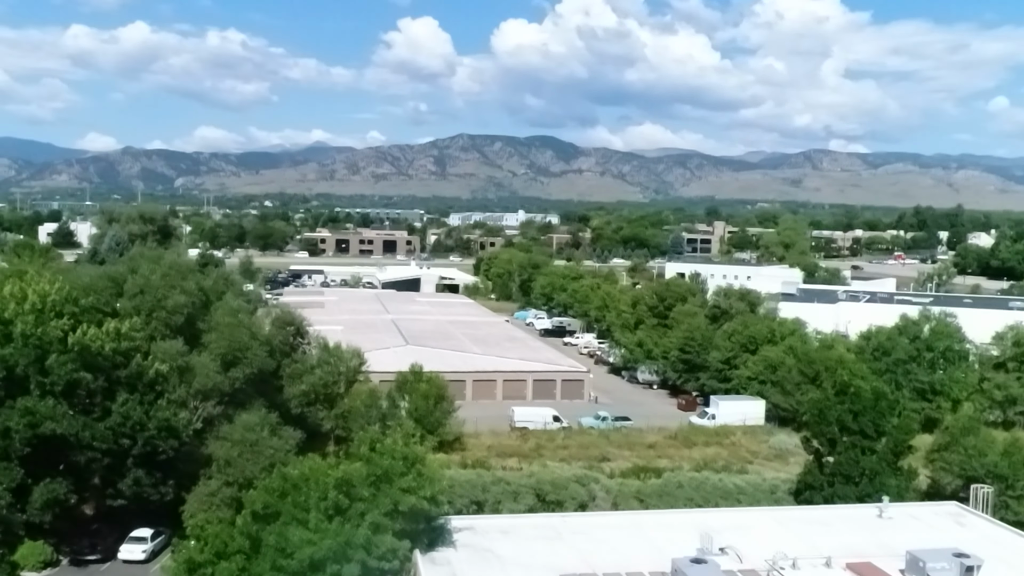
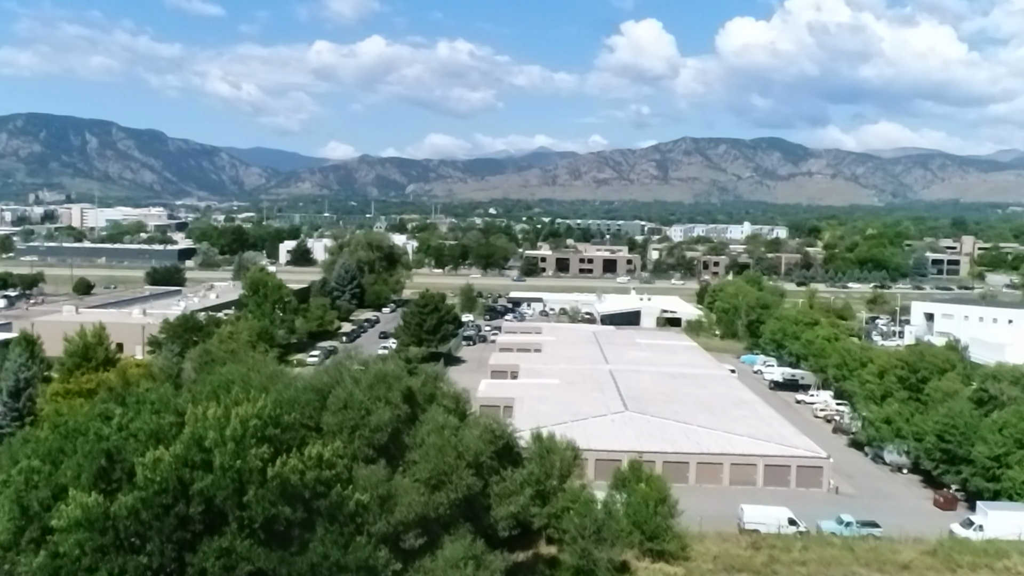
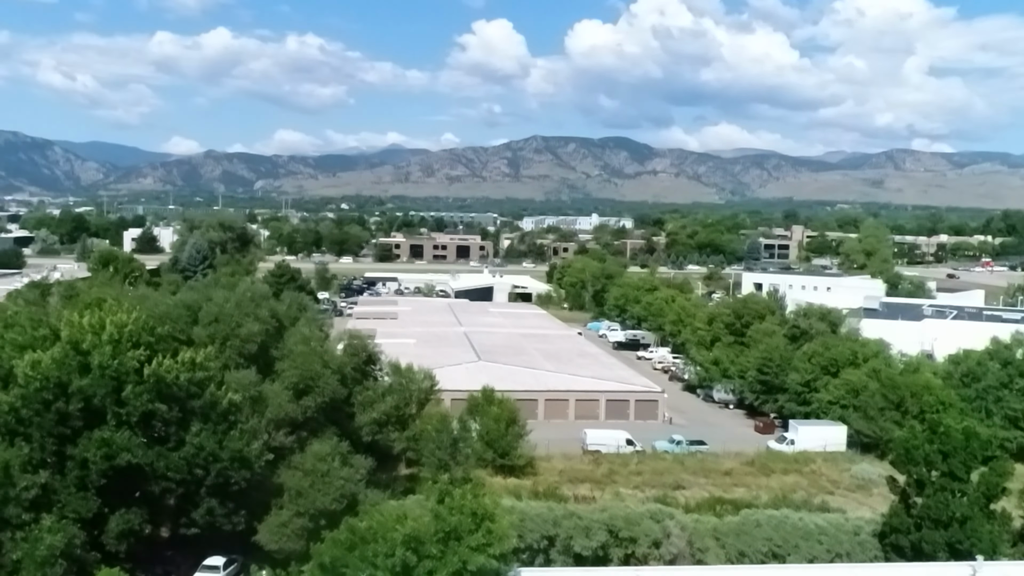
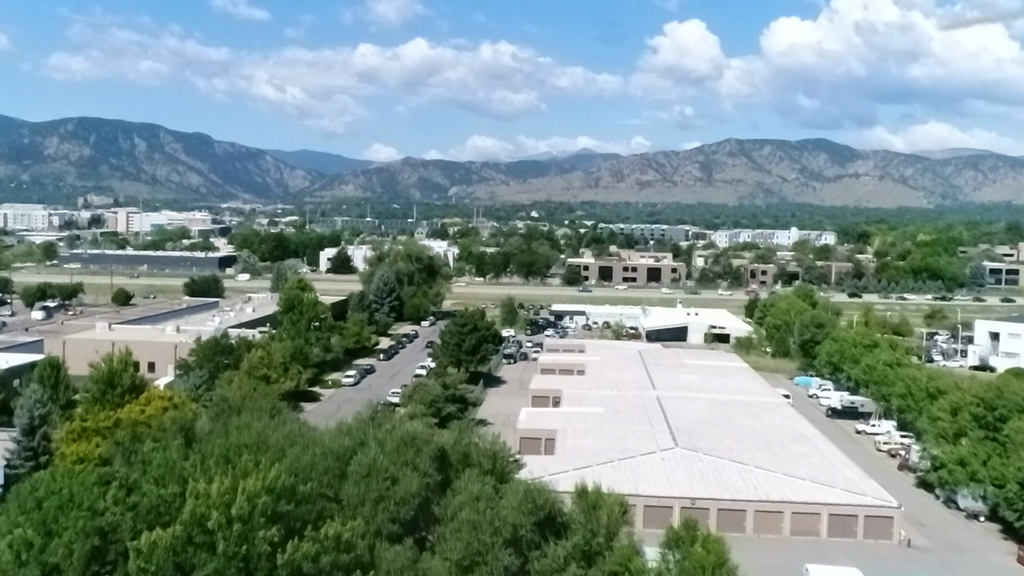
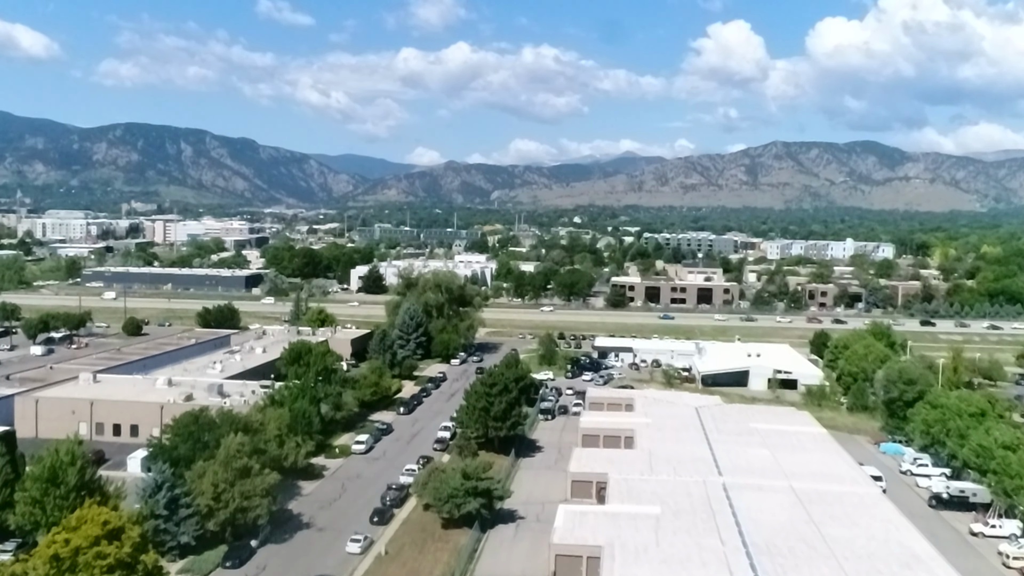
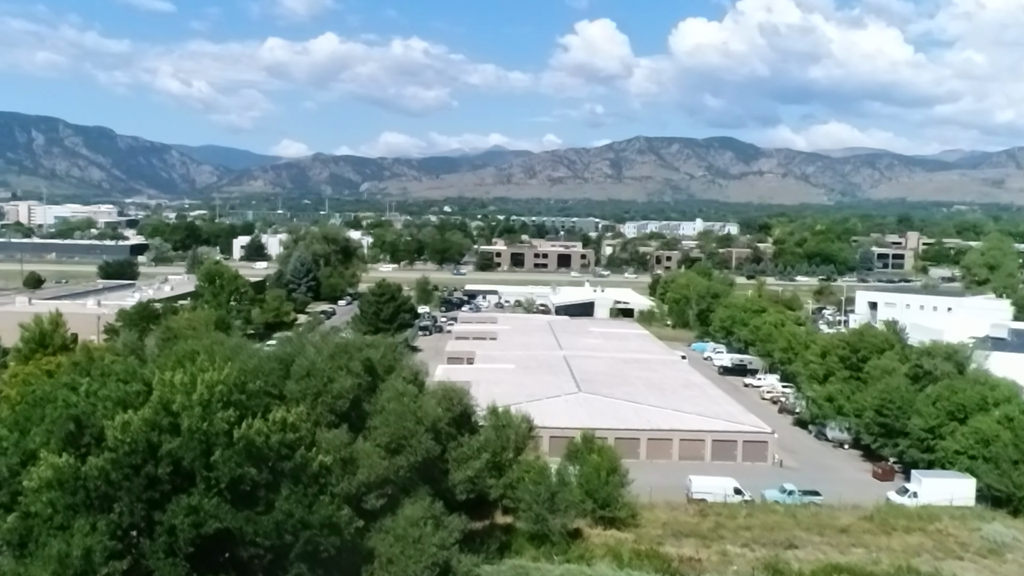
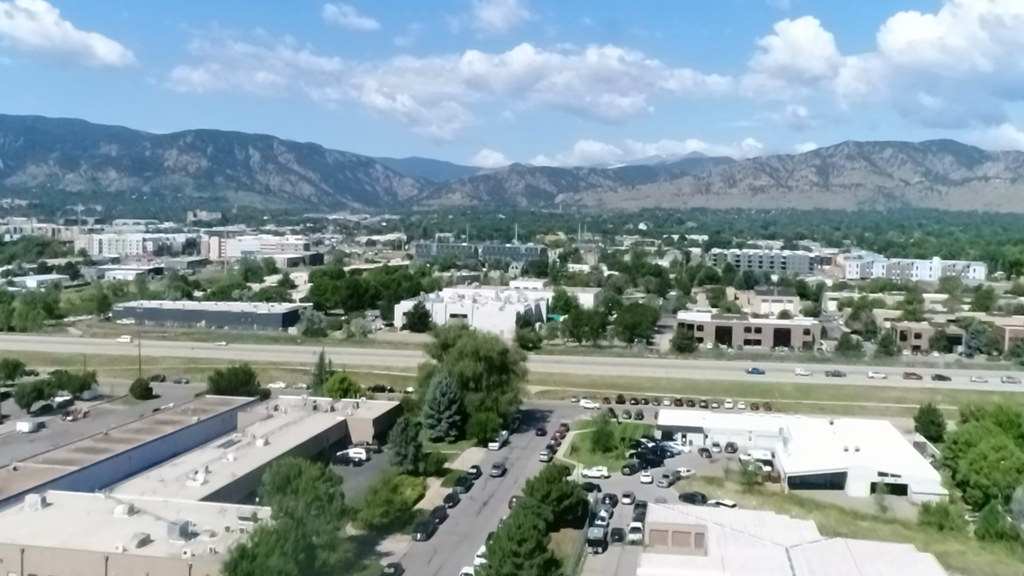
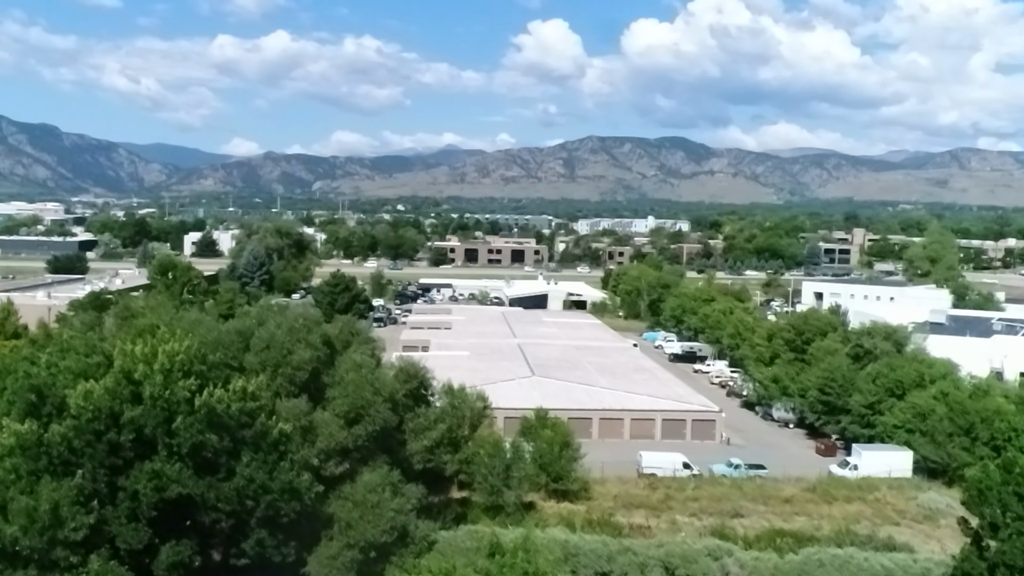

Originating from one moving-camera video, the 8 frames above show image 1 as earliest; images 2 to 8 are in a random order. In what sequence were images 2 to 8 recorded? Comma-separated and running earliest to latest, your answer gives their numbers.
3, 8, 6, 2, 4, 5, 7
